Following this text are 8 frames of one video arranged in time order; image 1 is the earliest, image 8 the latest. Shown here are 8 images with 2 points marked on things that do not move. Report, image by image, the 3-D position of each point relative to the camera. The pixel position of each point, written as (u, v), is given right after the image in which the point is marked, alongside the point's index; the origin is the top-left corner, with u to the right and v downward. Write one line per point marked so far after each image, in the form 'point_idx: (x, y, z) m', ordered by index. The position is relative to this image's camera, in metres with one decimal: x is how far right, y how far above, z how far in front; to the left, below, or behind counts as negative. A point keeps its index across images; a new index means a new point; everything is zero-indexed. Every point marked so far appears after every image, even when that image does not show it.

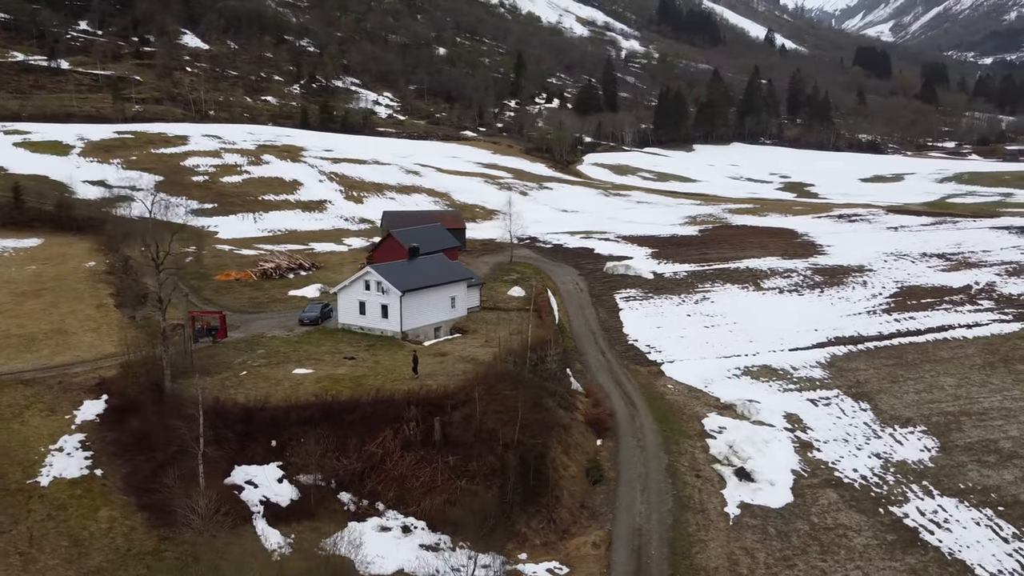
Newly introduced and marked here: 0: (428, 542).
0: (-1.9, -5.8, +15.8) m
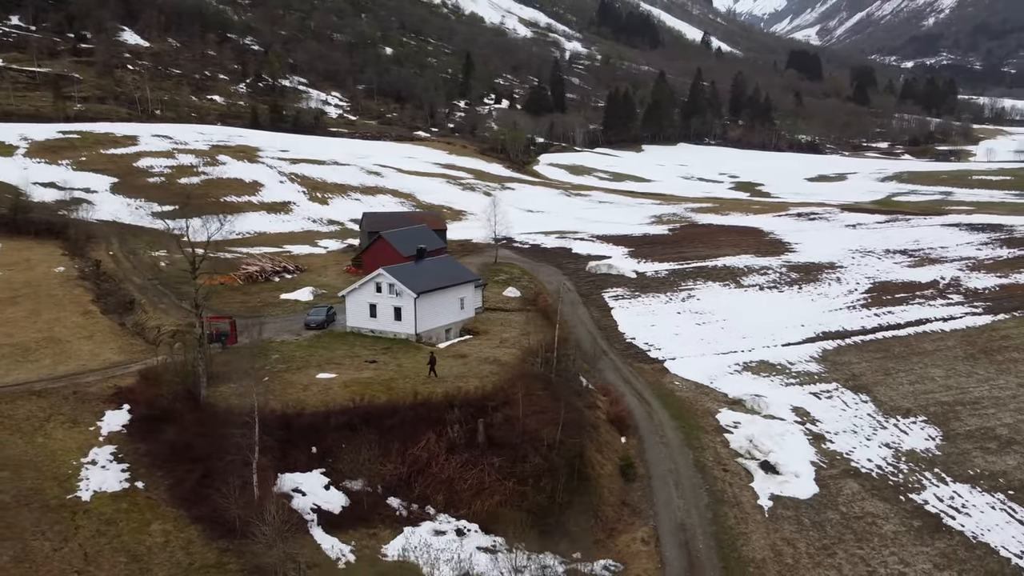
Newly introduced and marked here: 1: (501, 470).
0: (-0.6, -5.8, +15.7) m
1: (-0.3, -4.6, +17.4) m
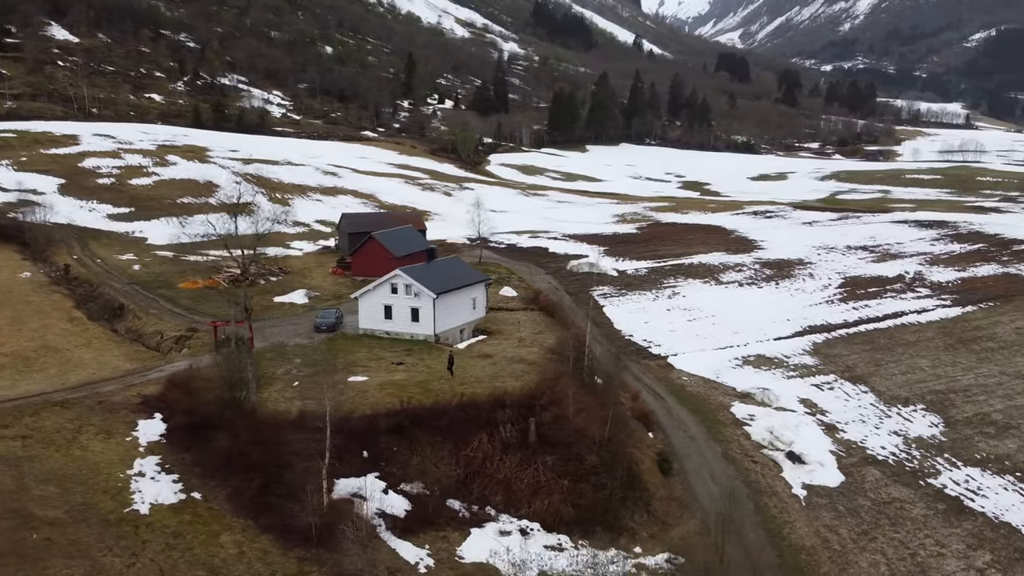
0: (+0.9, -5.8, +15.6) m
1: (+1.1, -4.5, +17.3) m
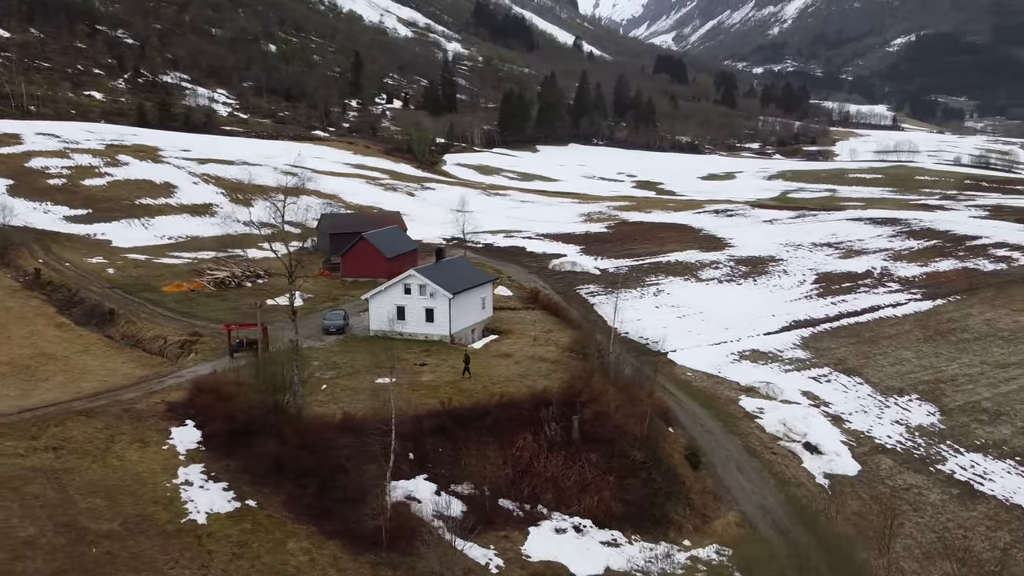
0: (+2.1, -5.7, +15.6) m
1: (+2.2, -4.5, +17.4) m
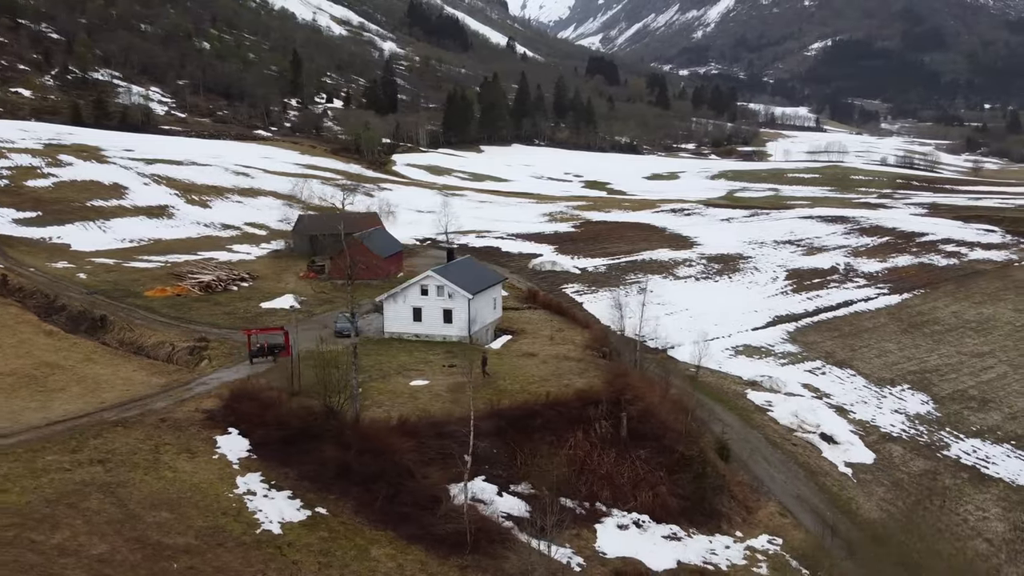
0: (+3.6, -5.6, +15.8) m
1: (+3.5, -4.4, +17.6) m
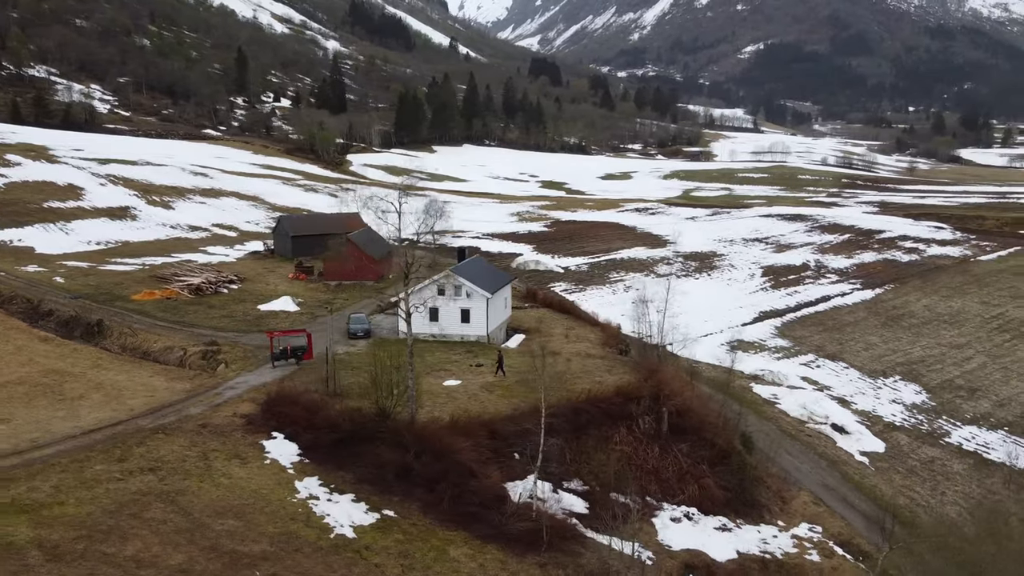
0: (+4.8, -5.5, +16.1) m
1: (+4.6, -4.3, +17.9) m
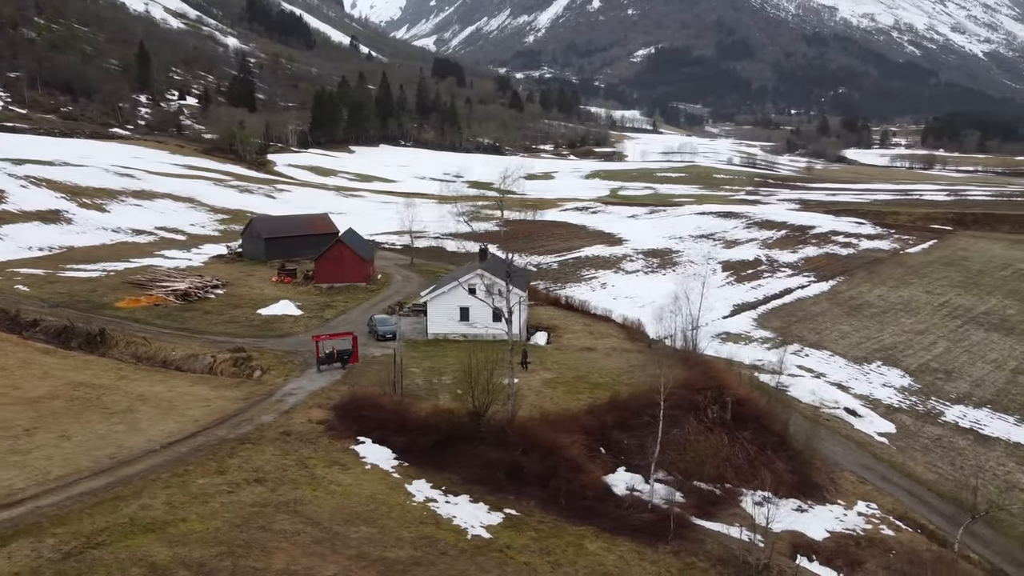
0: (+6.9, -5.4, +16.9) m
1: (+6.5, -4.1, +18.6) m
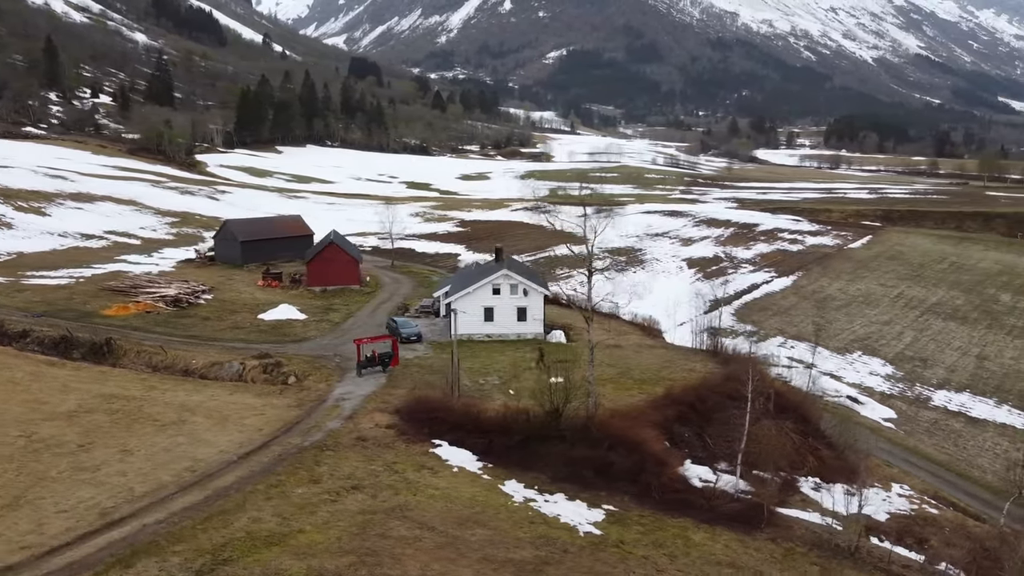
0: (+8.6, -5.2, +17.7) m
1: (+8.0, -4.0, +19.4) m
